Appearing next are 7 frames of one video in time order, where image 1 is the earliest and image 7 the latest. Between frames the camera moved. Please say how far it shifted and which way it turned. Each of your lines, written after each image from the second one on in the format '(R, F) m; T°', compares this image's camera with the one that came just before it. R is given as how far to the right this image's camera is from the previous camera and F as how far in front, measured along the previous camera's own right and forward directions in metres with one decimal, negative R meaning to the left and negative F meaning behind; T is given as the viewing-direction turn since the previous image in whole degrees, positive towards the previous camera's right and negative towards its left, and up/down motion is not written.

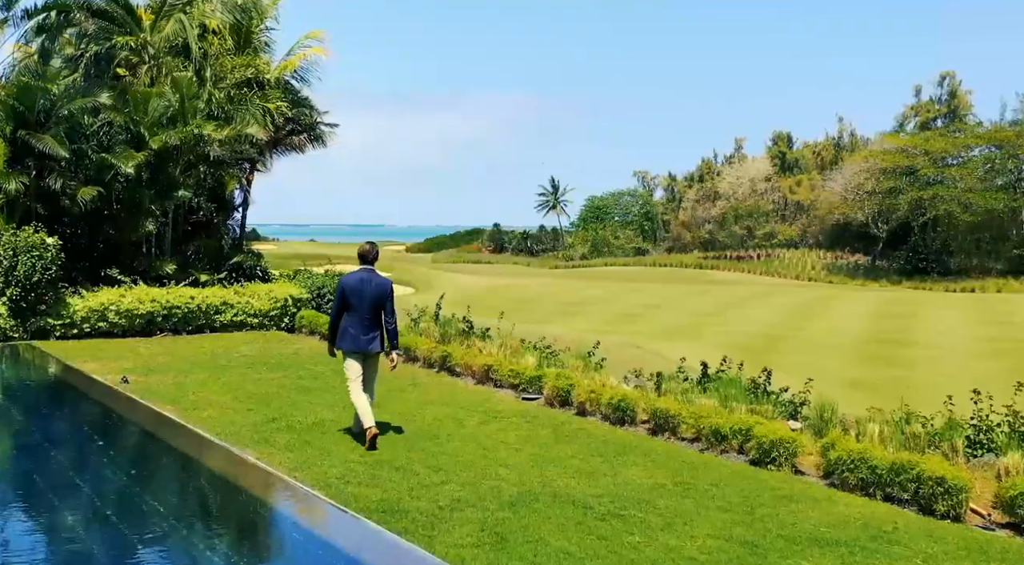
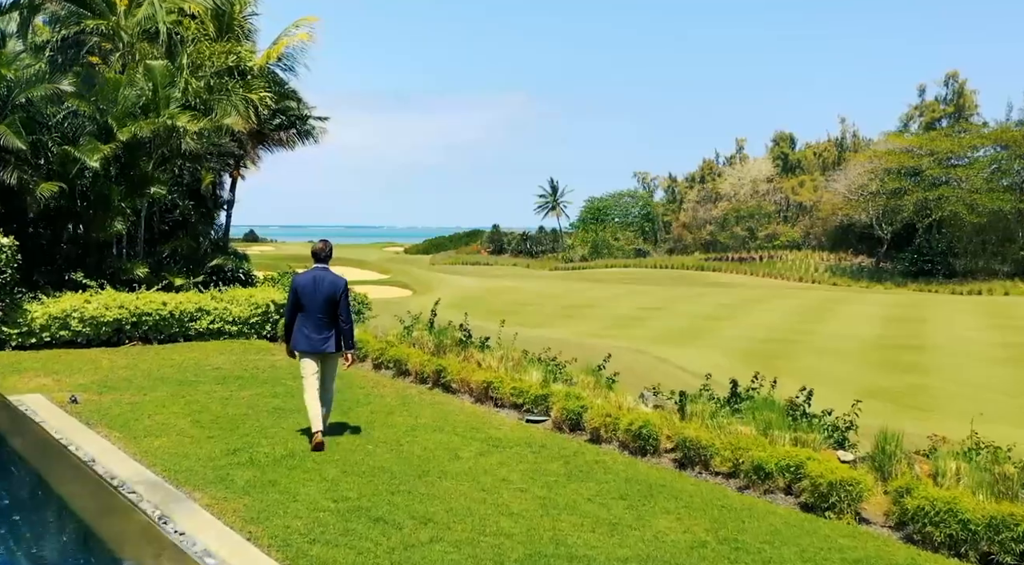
(0.0, +1.5) m; 0°
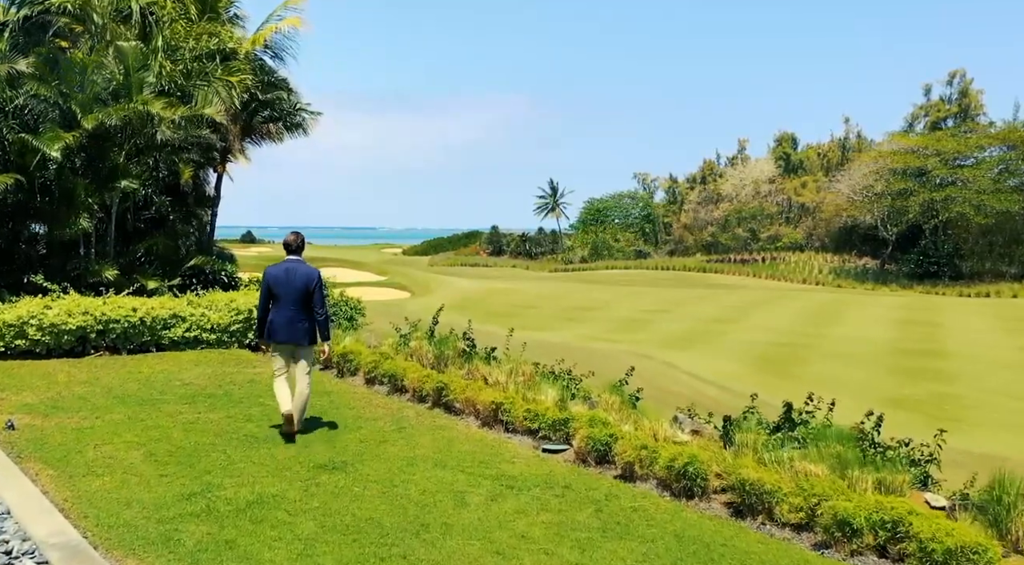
(-0.2, +1.6) m; 0°
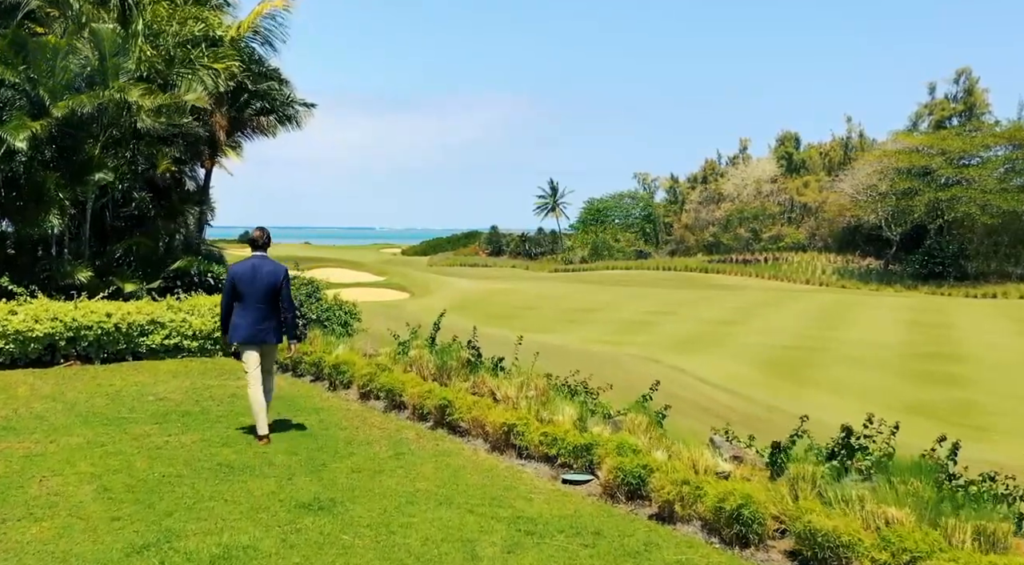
(-0.1, +1.2) m; 0°
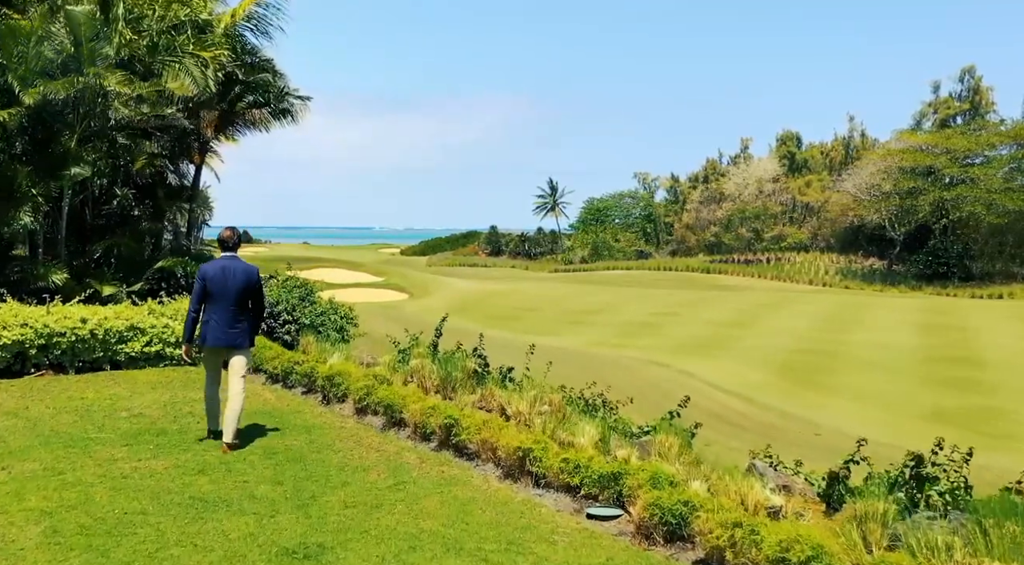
(-0.1, +1.0) m; 0°
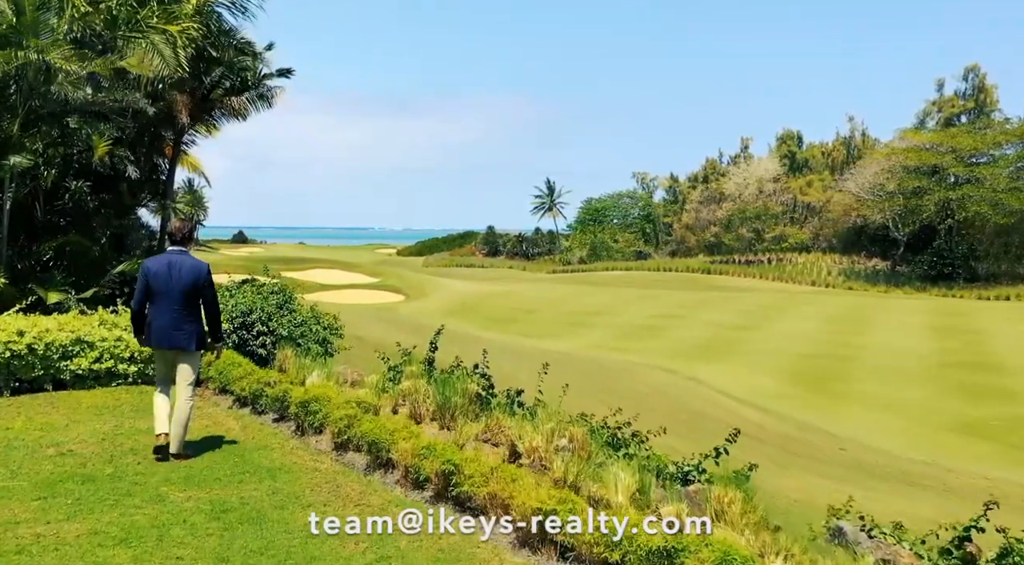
(-0.1, +1.7) m; 0°
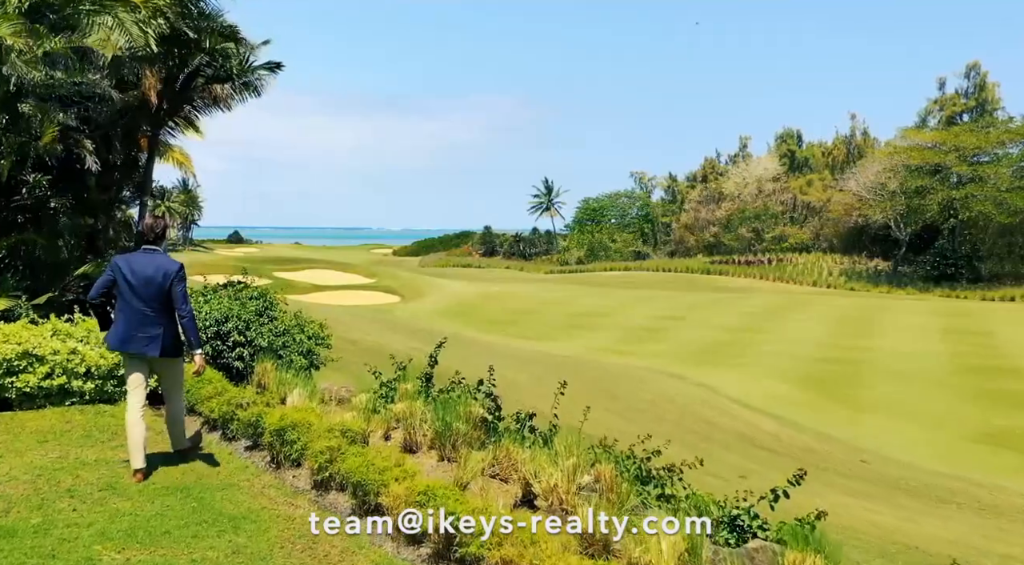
(-0.1, +1.3) m; 0°
